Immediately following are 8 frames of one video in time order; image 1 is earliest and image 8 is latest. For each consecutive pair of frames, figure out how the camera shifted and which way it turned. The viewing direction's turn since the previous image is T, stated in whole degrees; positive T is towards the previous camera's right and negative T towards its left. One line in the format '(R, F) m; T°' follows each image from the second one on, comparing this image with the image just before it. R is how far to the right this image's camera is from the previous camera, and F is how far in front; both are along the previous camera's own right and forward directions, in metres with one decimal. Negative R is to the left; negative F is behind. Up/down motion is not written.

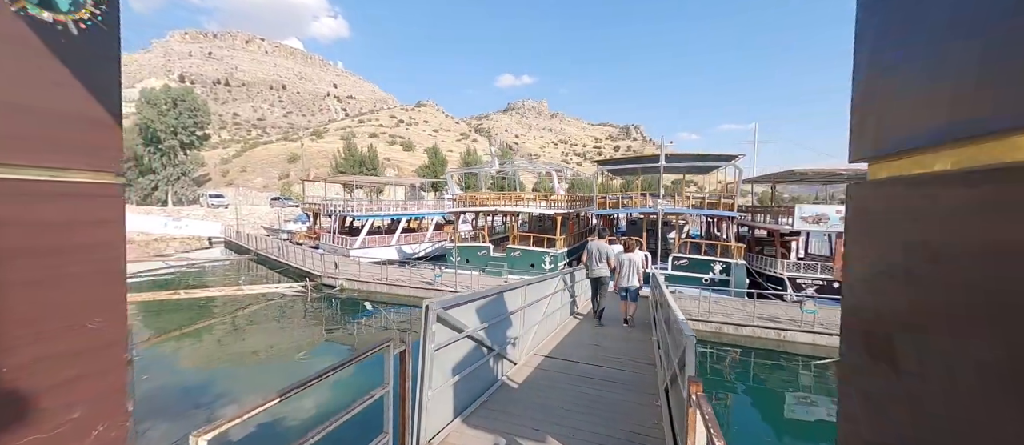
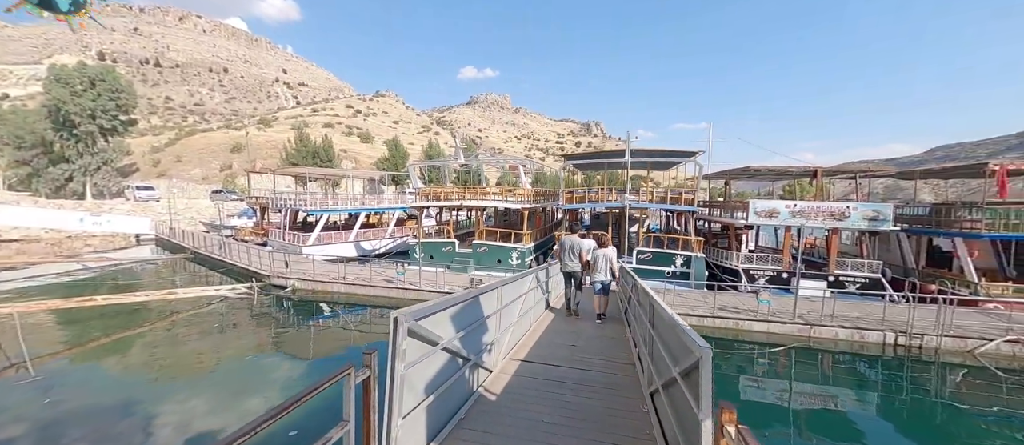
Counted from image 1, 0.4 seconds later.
(-0.1, +0.4) m; +6°
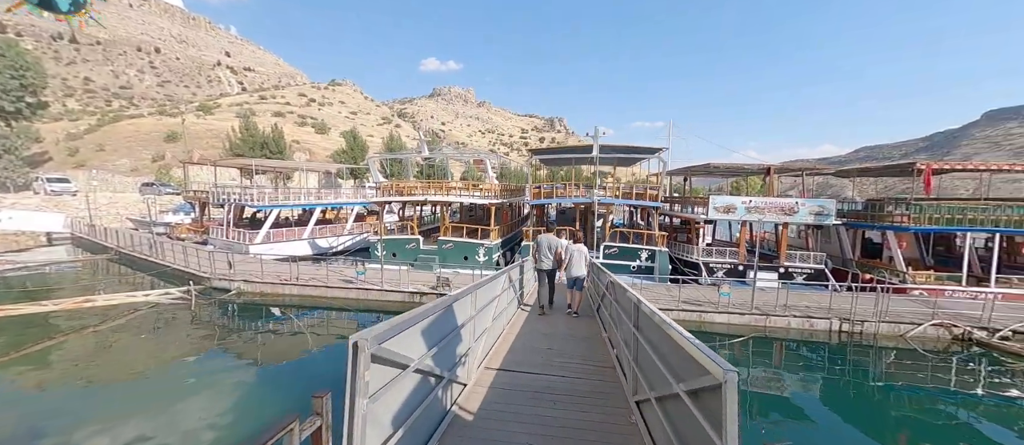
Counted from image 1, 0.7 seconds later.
(-0.1, +0.4) m; +6°
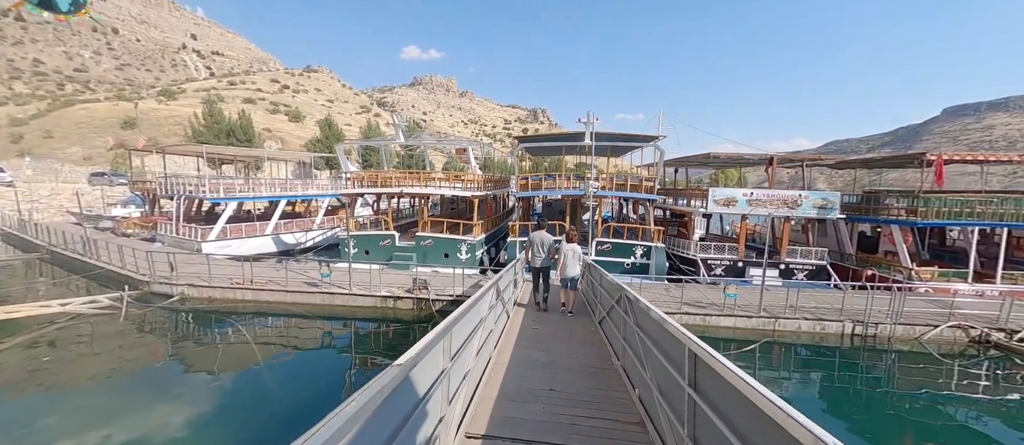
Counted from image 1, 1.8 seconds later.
(-0.1, +1.4) m; +3°
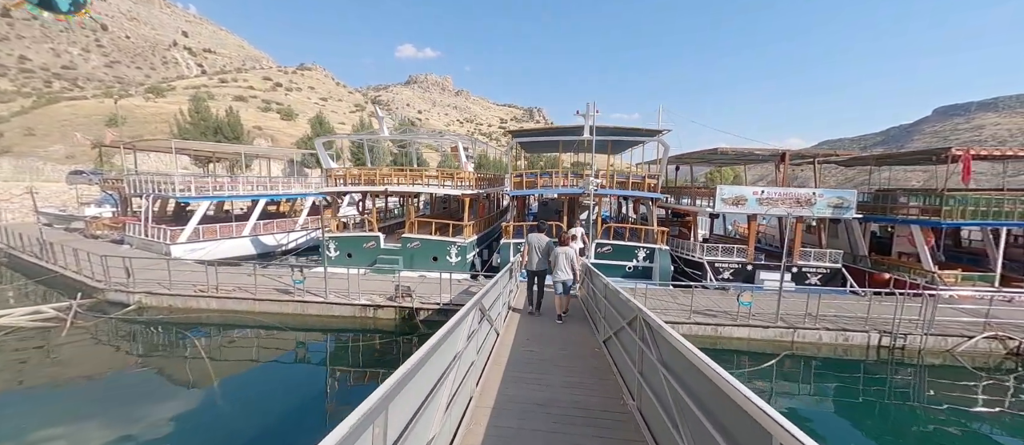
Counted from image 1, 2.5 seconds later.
(+0.1, +1.1) m; +1°
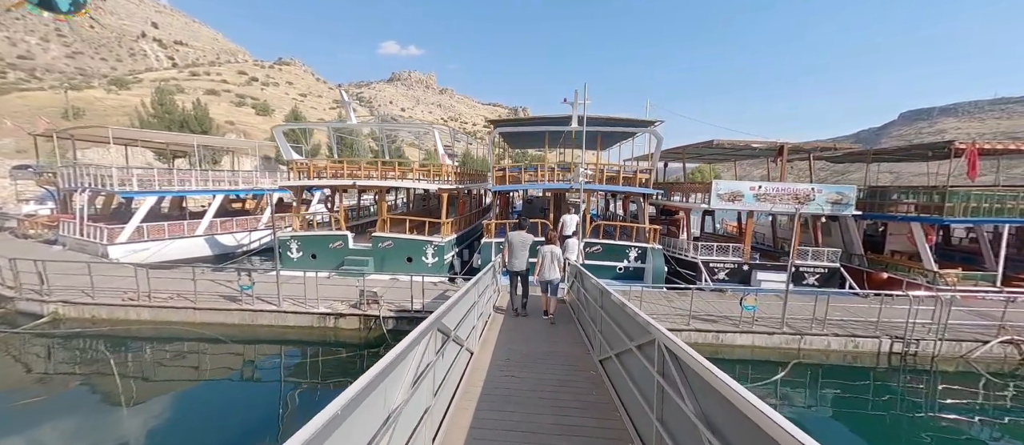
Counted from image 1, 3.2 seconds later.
(+0.1, +1.1) m; +2°
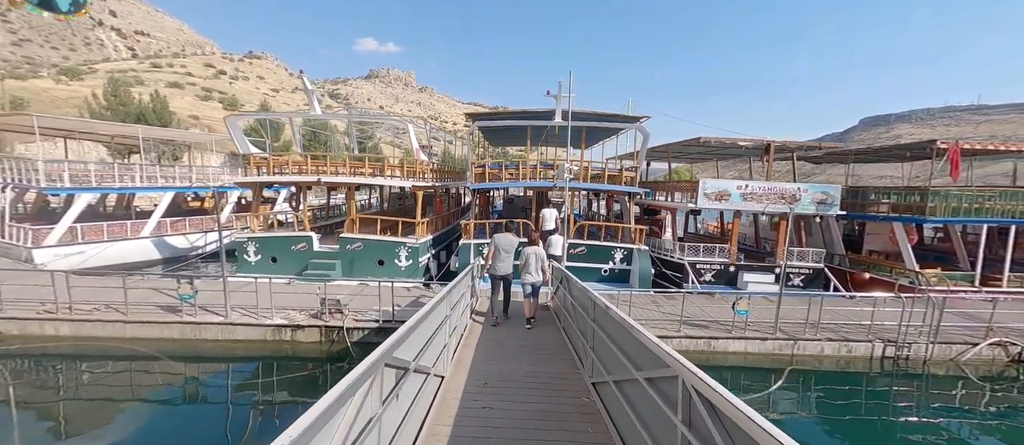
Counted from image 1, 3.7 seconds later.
(0.0, +0.8) m; +3°
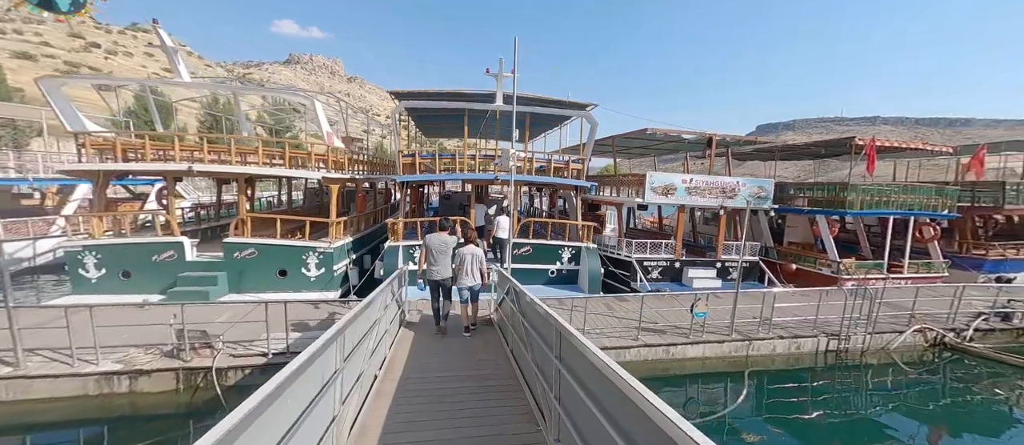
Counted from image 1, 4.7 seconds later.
(+0.1, +1.5) m; +10°
